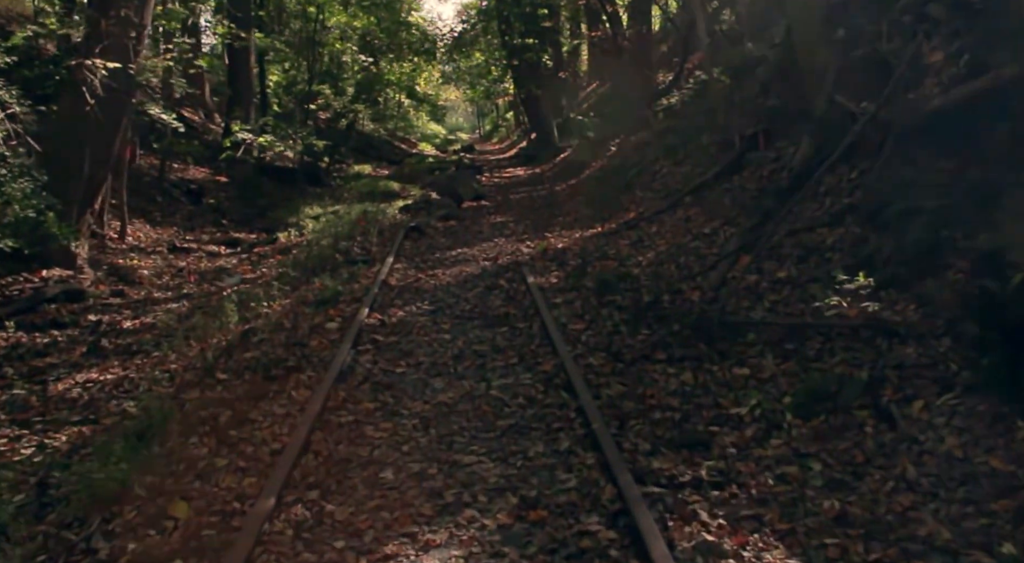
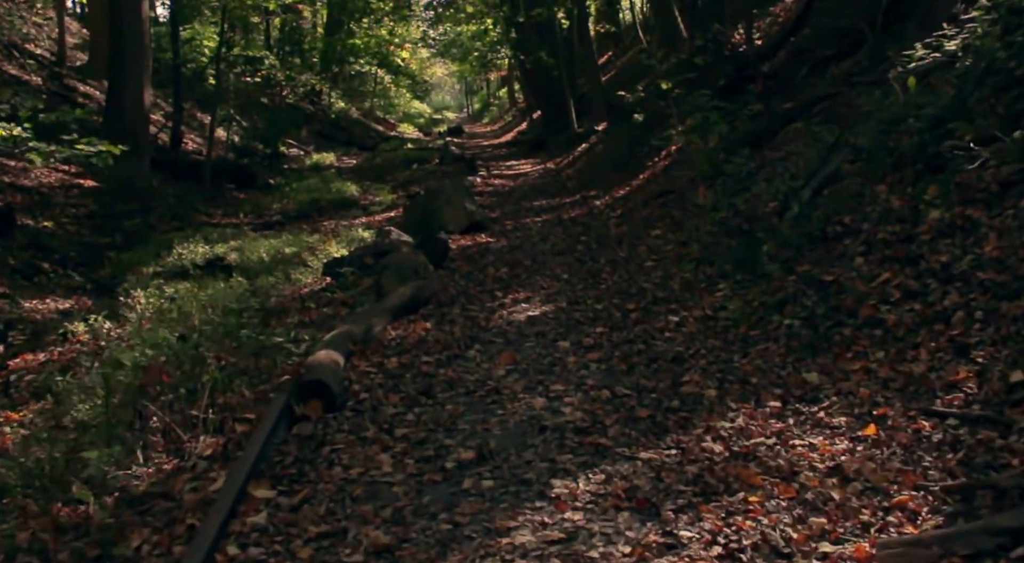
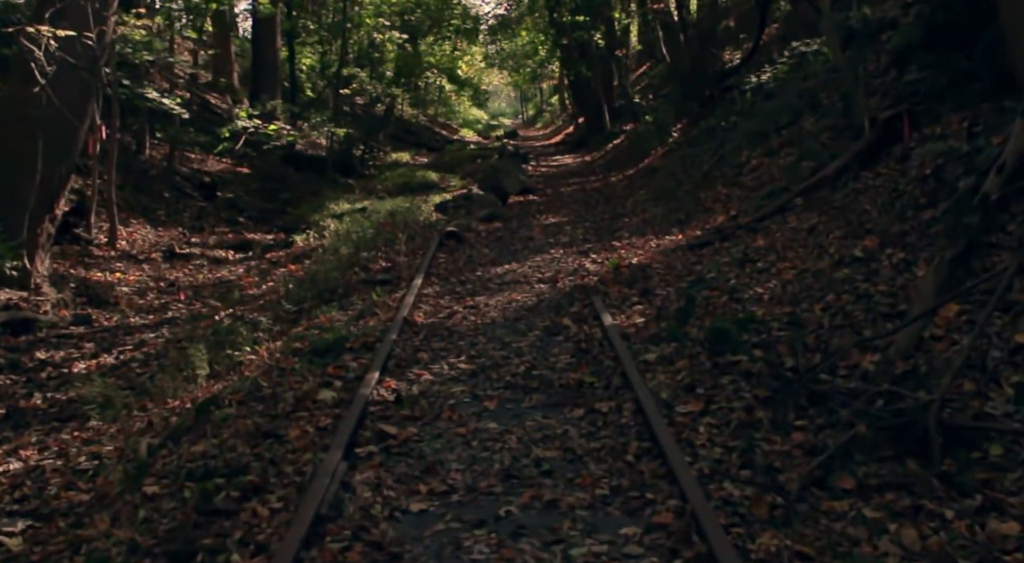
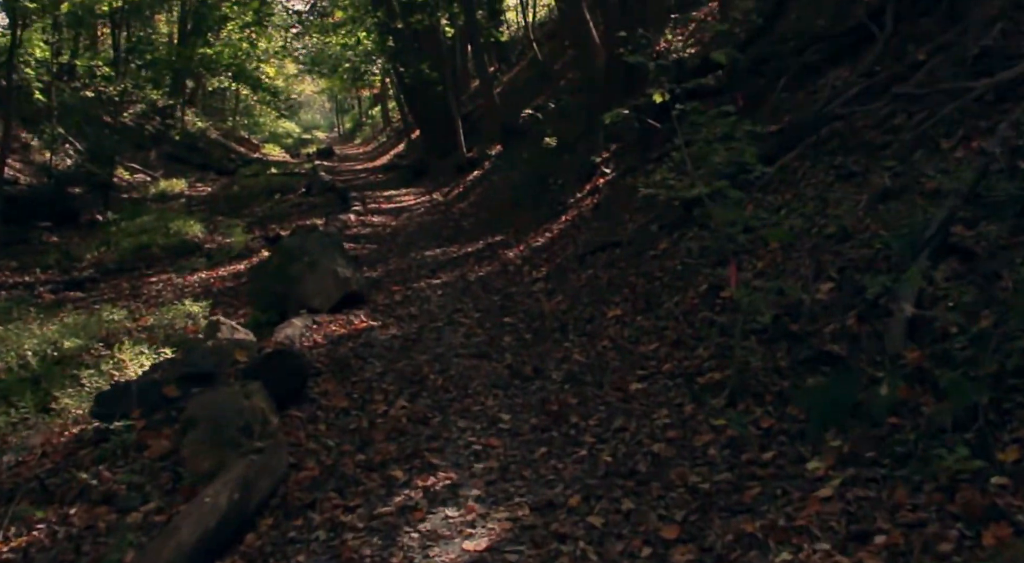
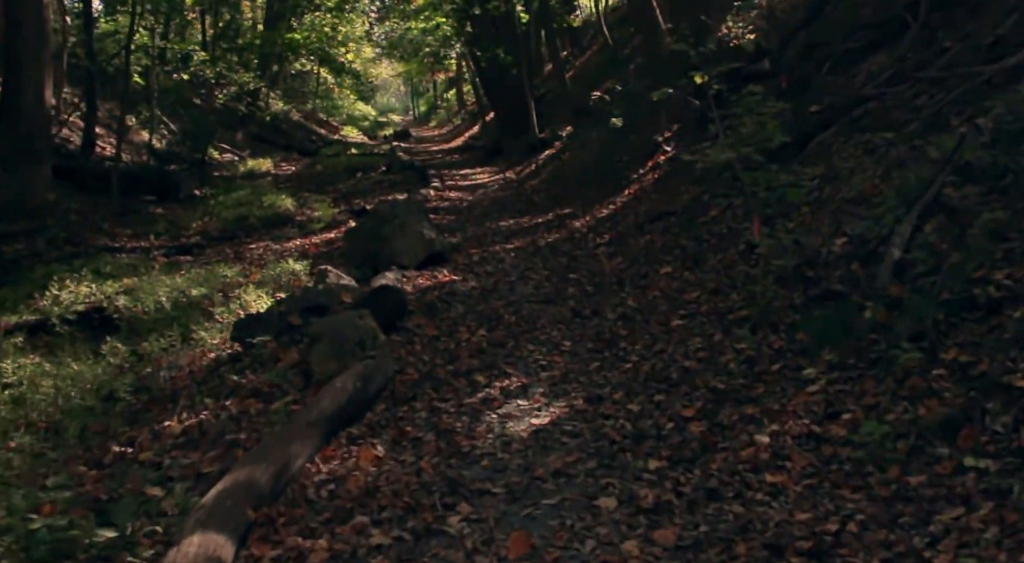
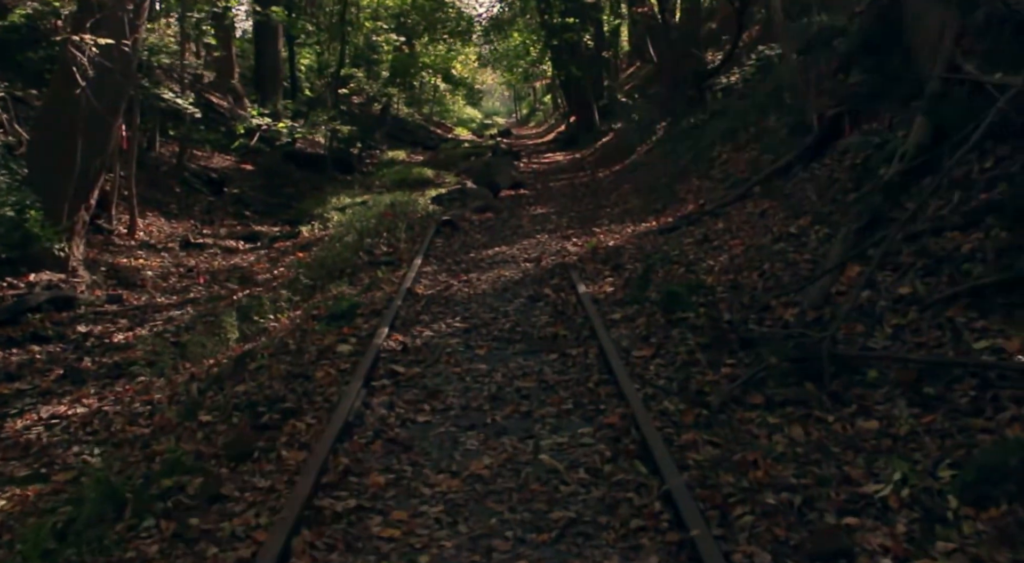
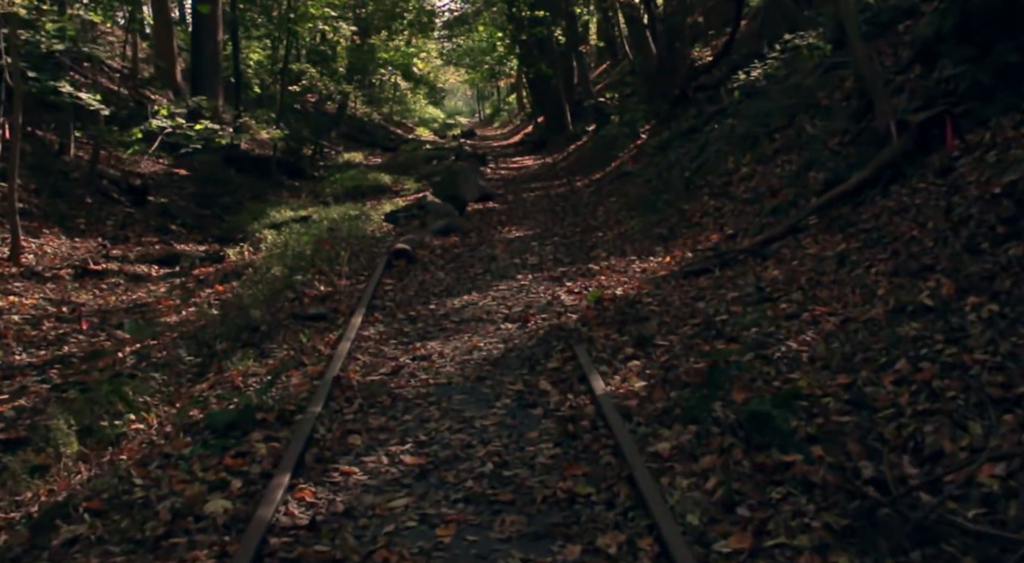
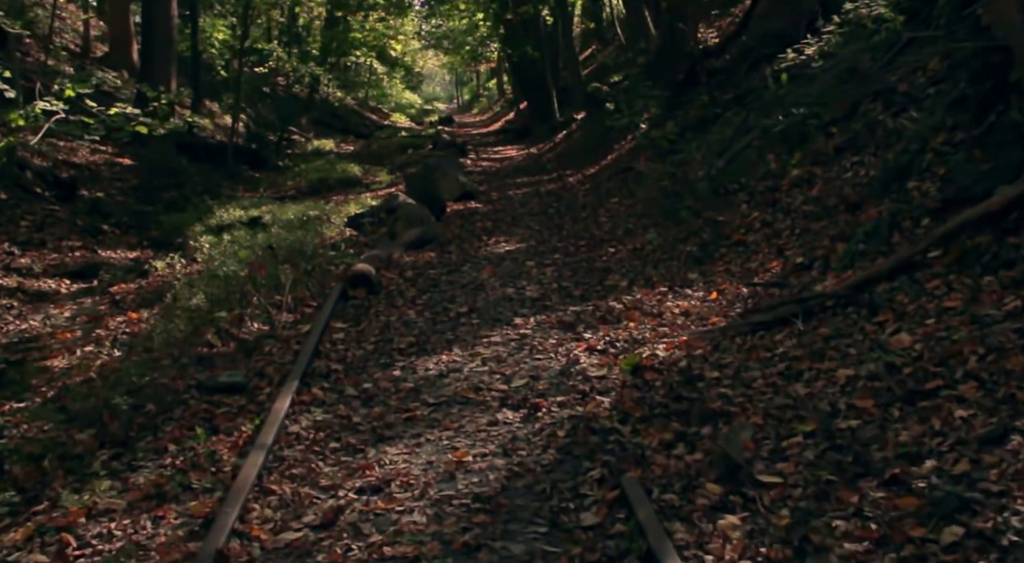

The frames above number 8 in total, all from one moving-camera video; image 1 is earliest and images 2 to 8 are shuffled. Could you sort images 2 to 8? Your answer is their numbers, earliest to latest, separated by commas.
6, 3, 7, 8, 2, 5, 4
